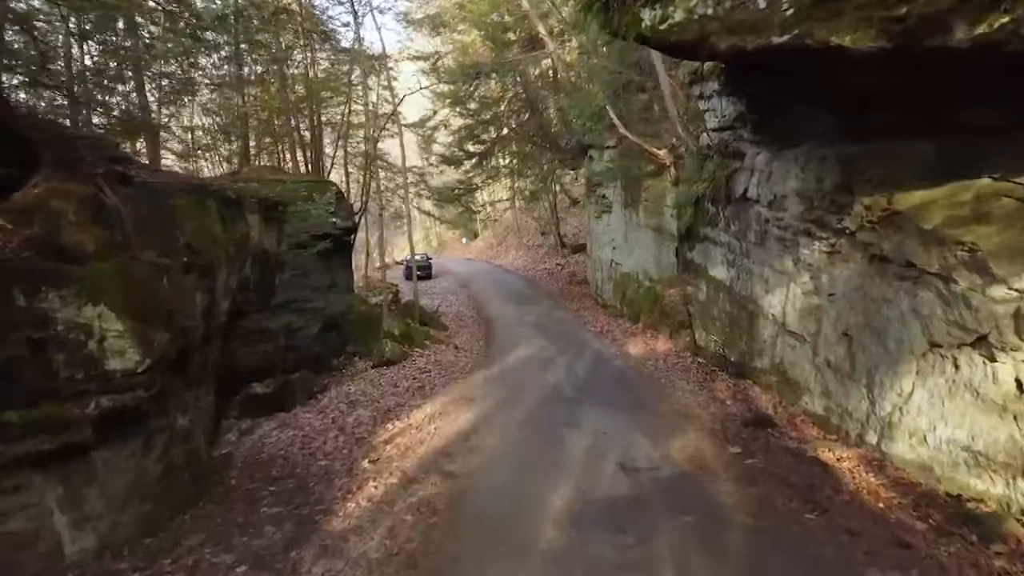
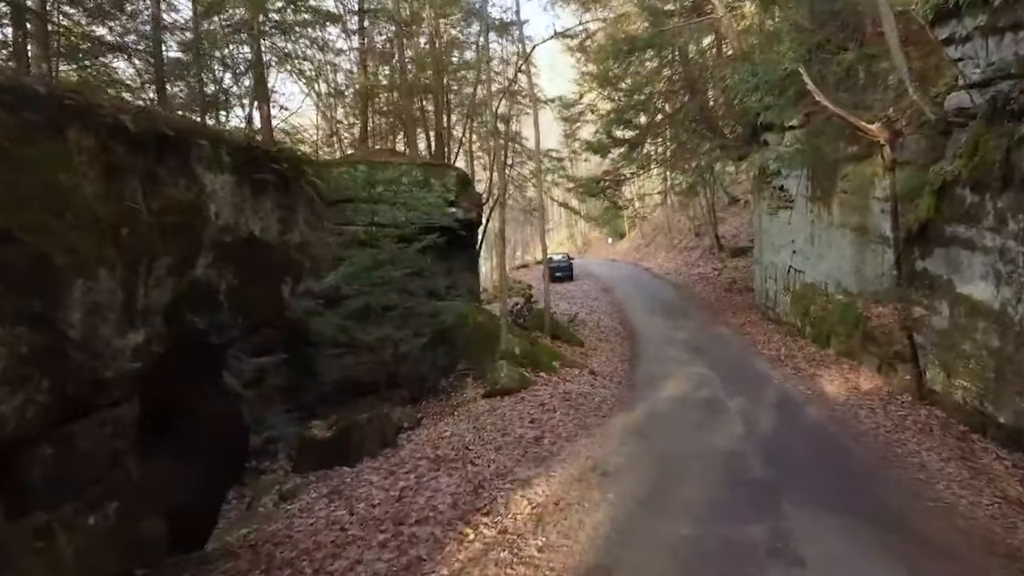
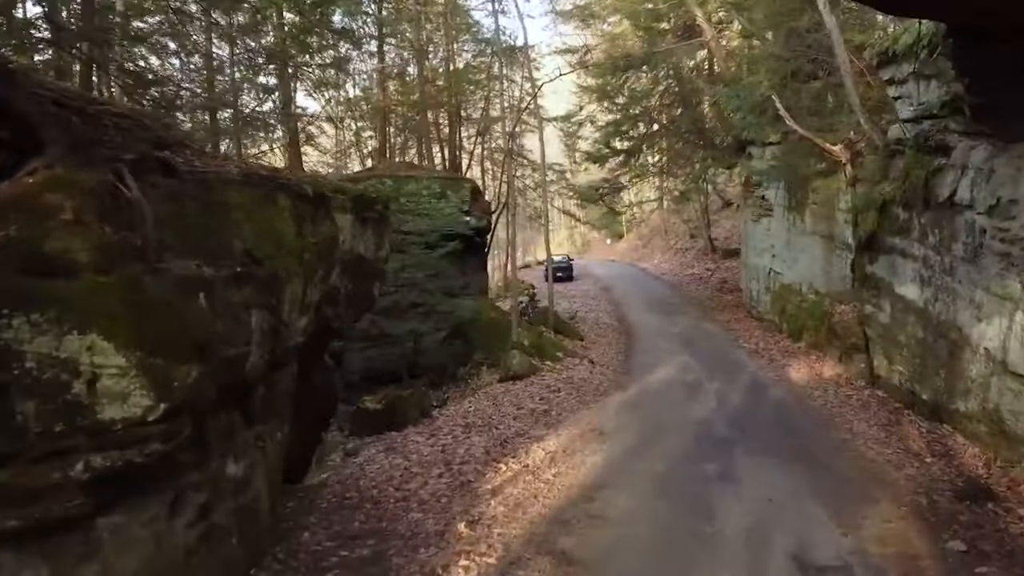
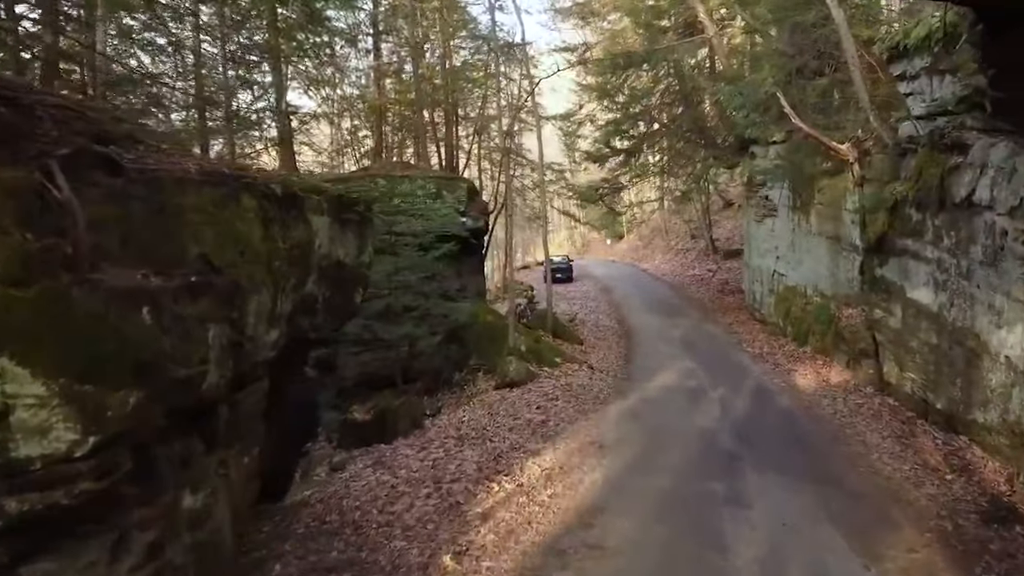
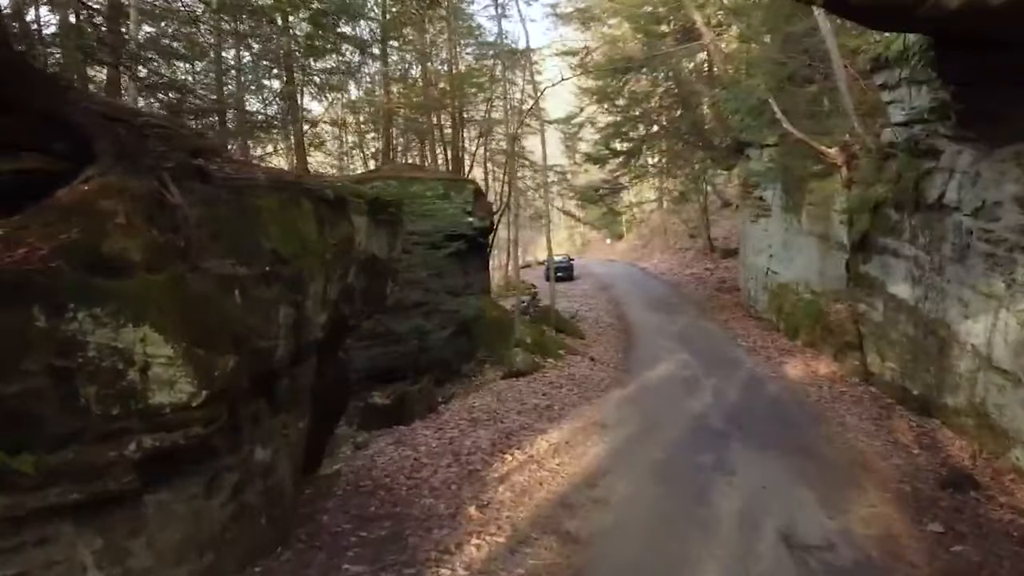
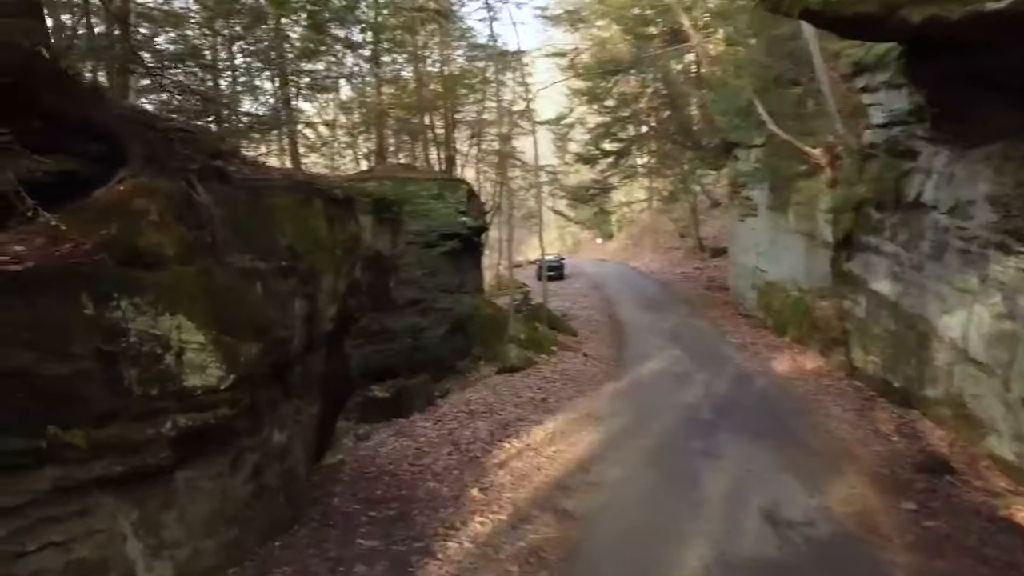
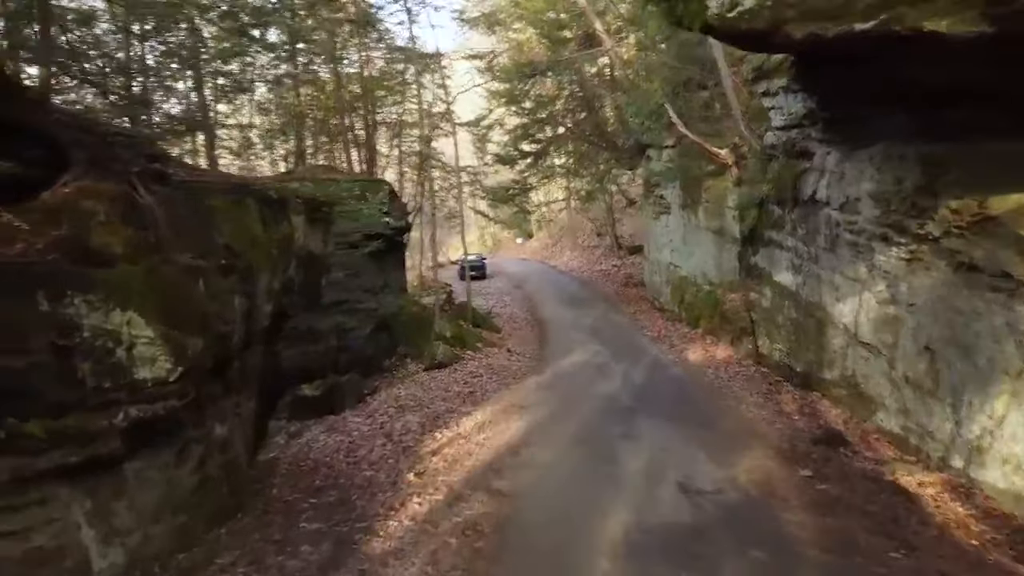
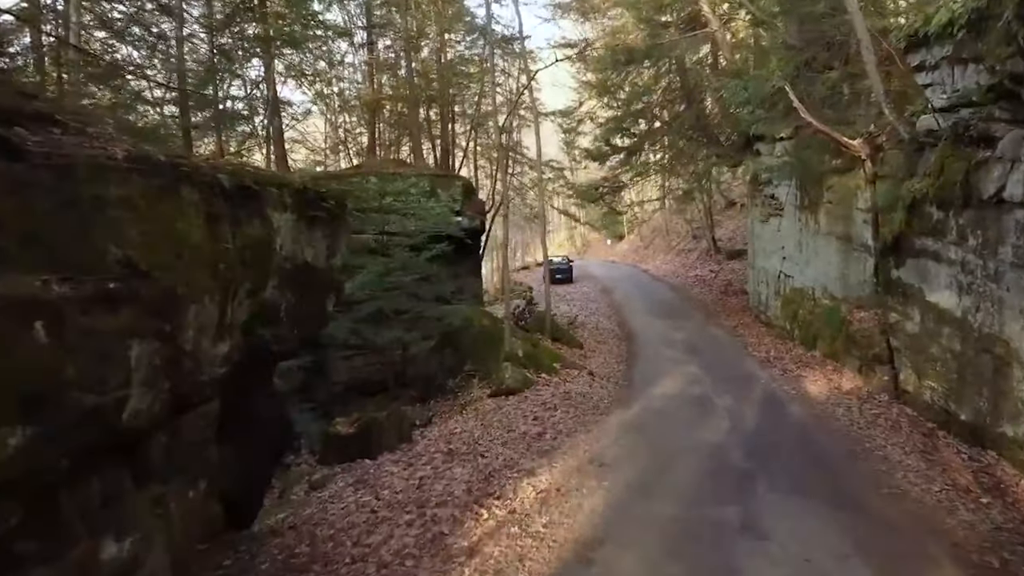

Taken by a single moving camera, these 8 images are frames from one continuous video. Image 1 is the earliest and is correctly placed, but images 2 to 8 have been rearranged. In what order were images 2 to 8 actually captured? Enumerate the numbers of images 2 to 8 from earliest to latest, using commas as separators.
7, 6, 5, 3, 4, 8, 2
